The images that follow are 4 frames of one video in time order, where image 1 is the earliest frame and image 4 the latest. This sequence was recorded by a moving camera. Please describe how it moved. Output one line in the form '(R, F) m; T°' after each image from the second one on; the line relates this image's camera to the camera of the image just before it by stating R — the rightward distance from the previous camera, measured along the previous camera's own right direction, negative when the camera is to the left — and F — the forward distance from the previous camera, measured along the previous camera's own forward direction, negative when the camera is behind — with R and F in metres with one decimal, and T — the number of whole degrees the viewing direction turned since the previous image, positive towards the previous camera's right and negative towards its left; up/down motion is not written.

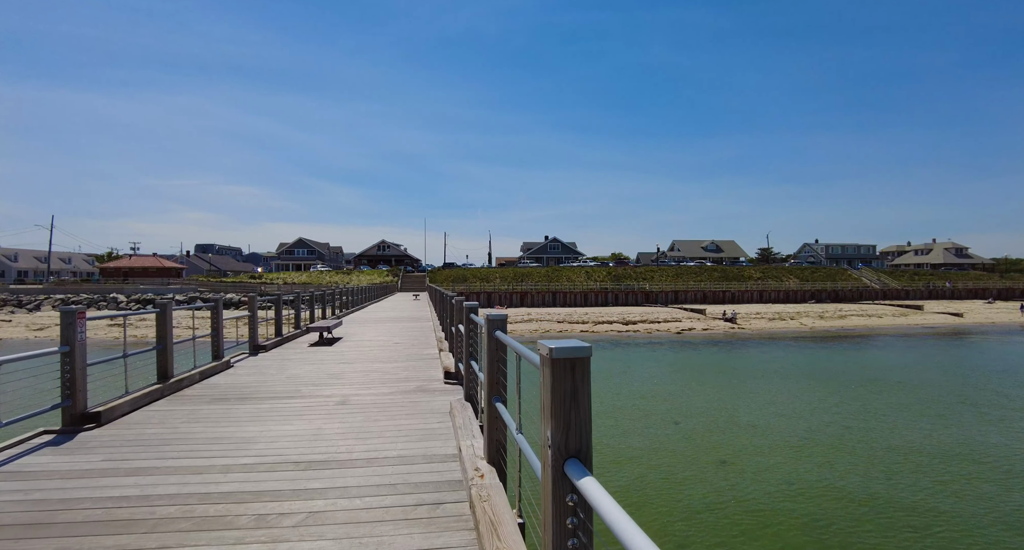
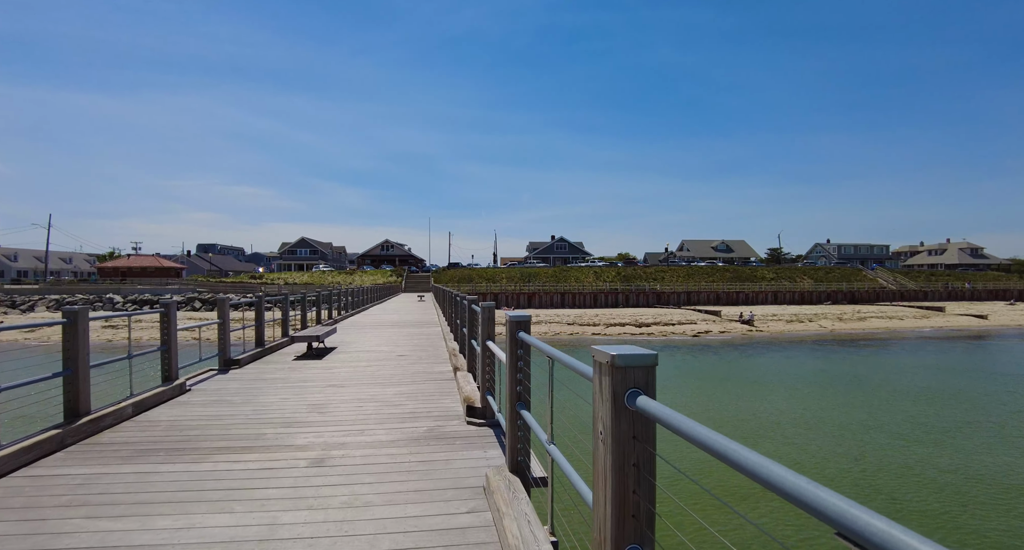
(-0.4, +1.6) m; 0°
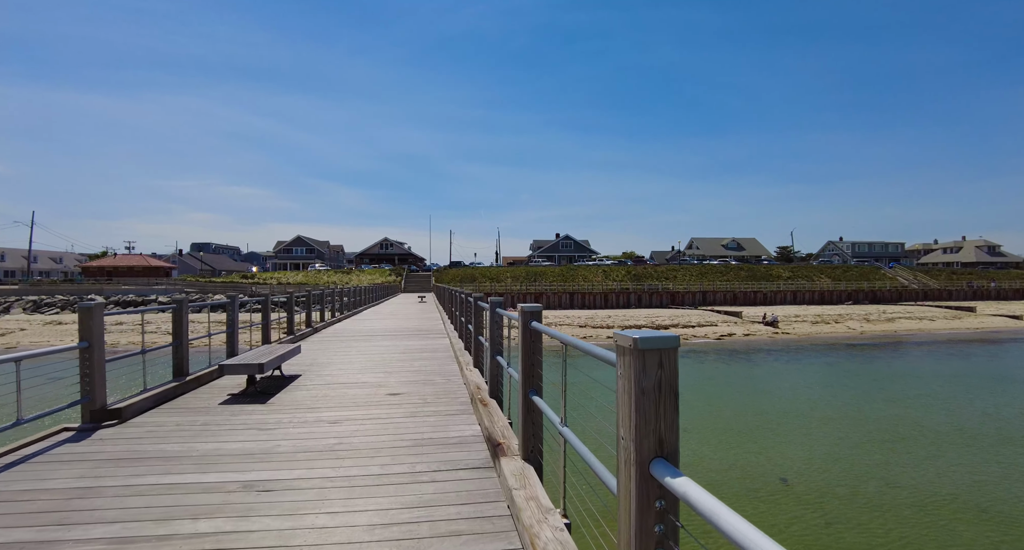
(-0.6, +2.8) m; 0°
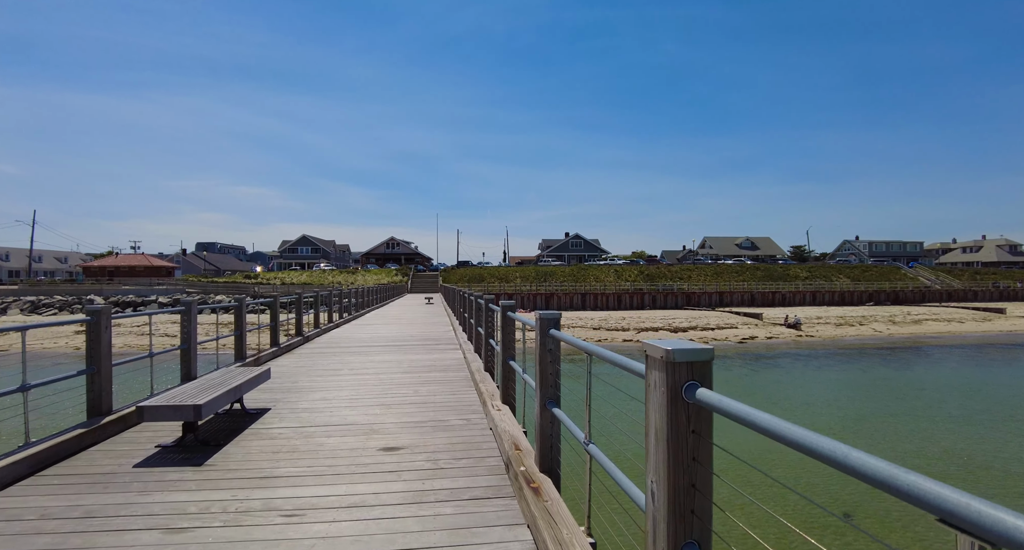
(-0.3, +1.5) m; -1°
